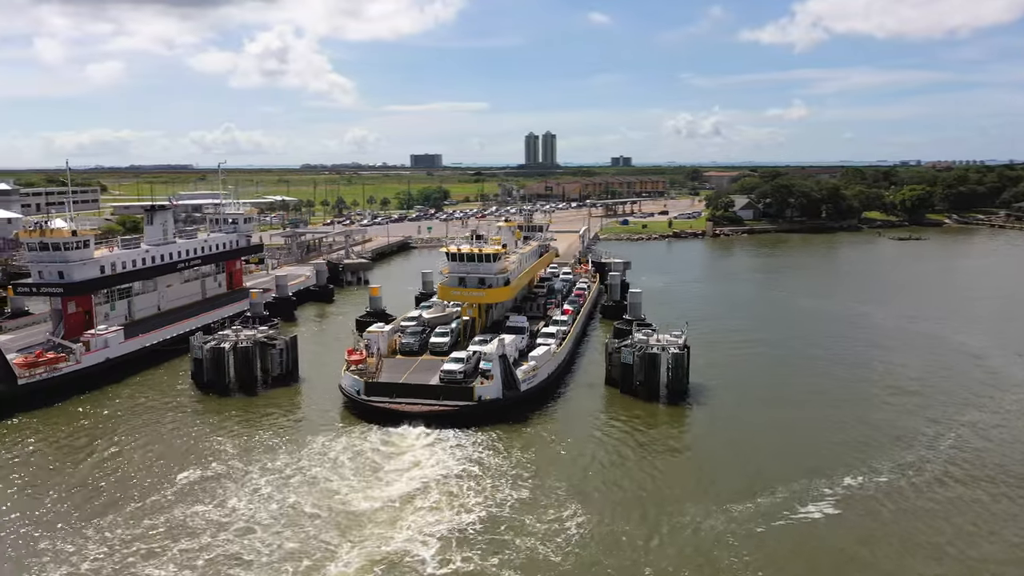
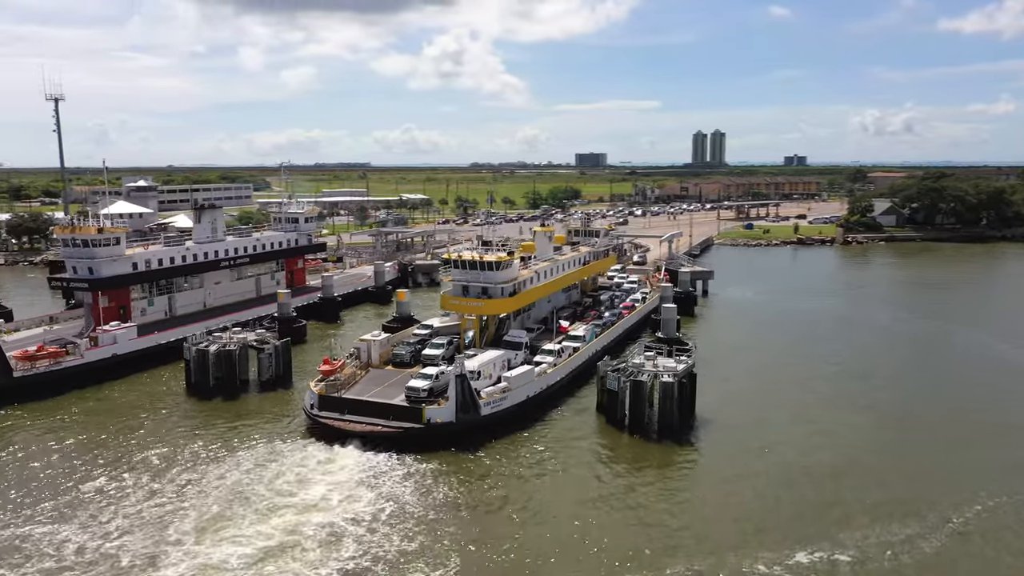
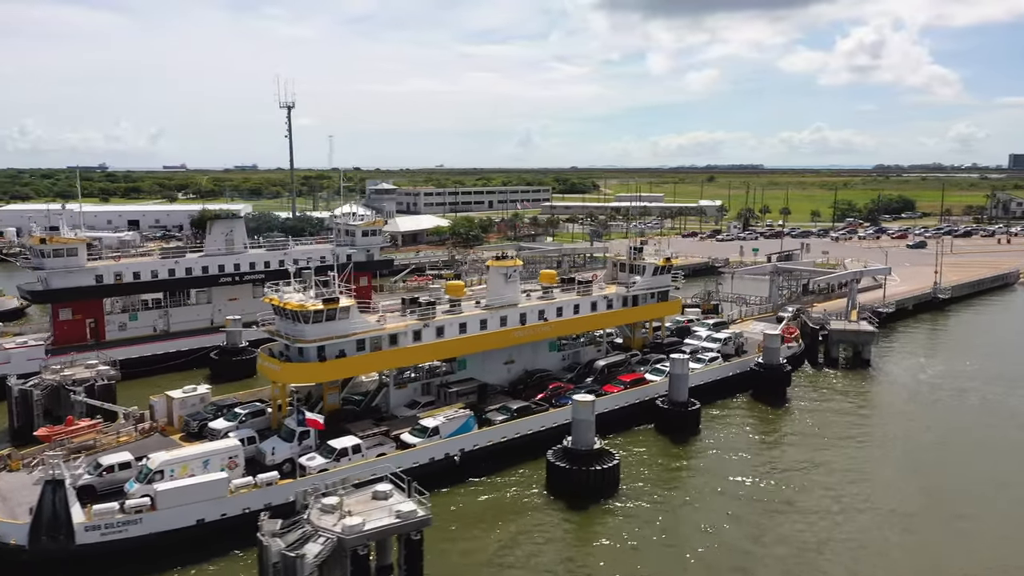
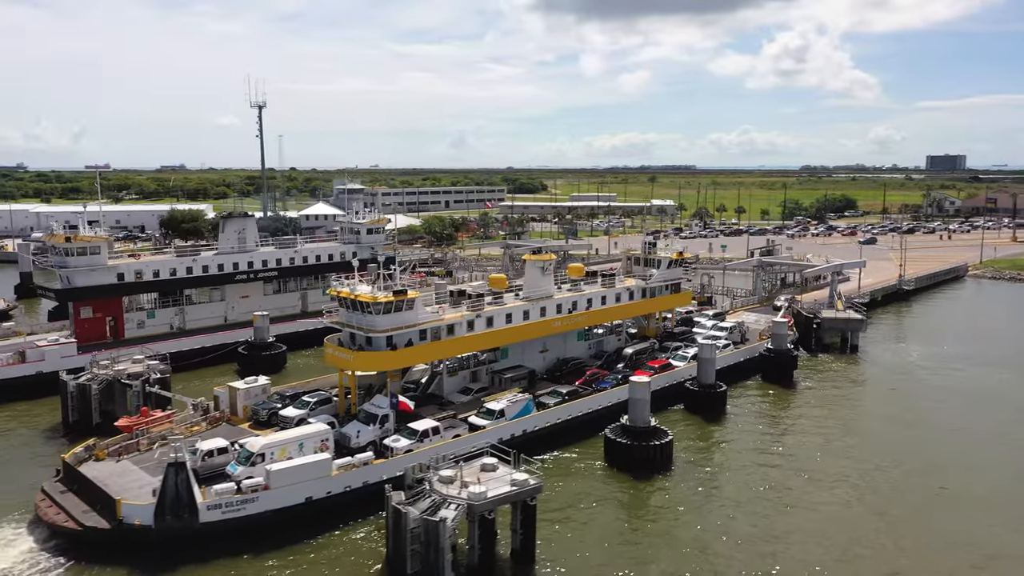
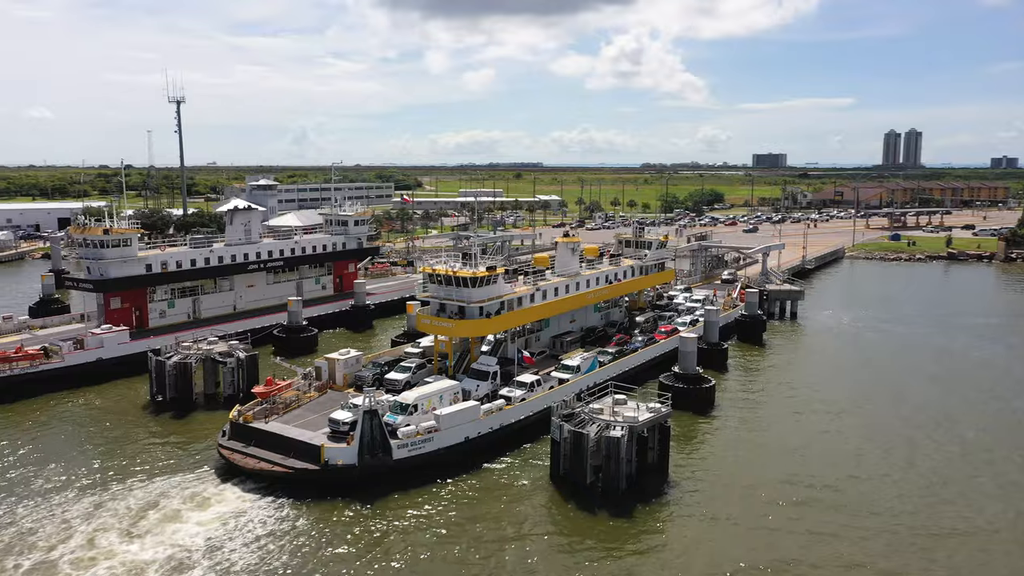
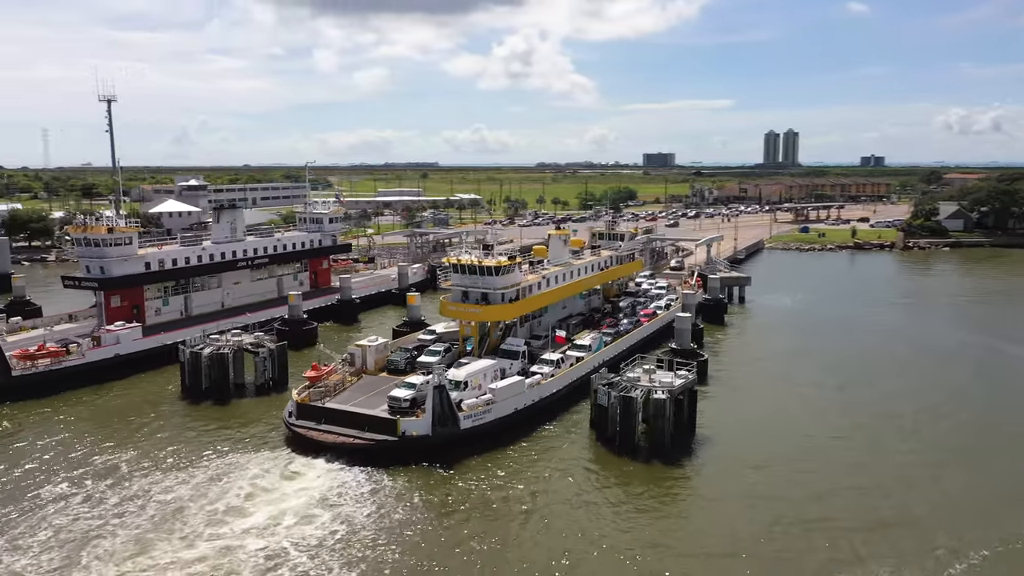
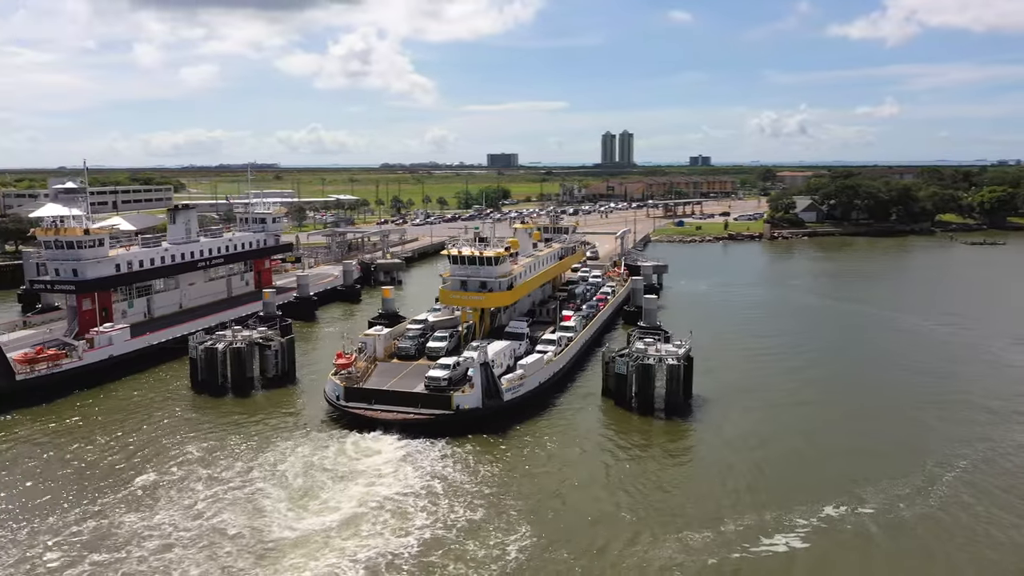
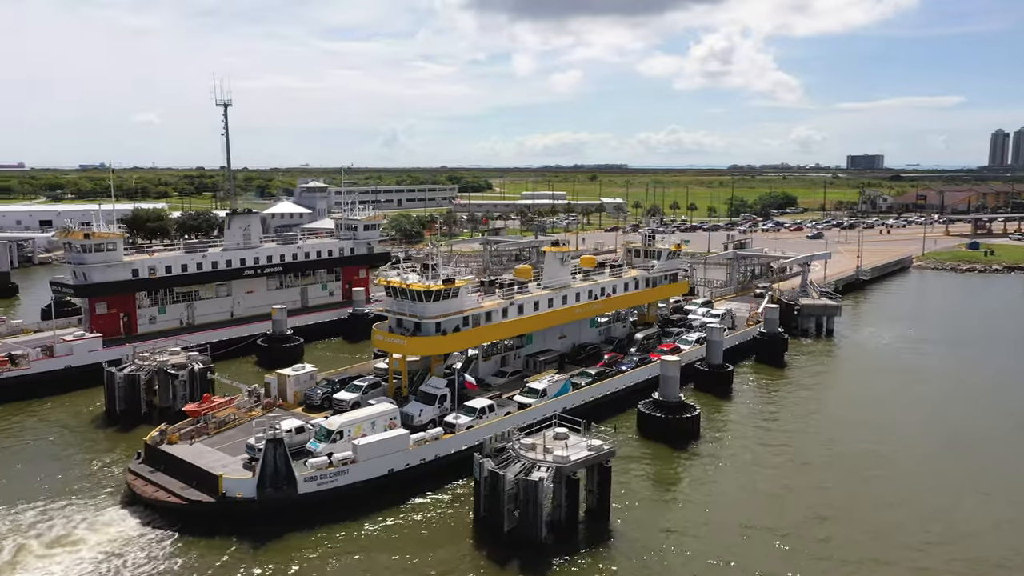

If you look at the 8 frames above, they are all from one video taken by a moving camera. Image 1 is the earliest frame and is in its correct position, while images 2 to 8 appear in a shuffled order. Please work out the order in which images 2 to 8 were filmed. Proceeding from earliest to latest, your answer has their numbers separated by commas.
7, 2, 6, 5, 8, 4, 3
